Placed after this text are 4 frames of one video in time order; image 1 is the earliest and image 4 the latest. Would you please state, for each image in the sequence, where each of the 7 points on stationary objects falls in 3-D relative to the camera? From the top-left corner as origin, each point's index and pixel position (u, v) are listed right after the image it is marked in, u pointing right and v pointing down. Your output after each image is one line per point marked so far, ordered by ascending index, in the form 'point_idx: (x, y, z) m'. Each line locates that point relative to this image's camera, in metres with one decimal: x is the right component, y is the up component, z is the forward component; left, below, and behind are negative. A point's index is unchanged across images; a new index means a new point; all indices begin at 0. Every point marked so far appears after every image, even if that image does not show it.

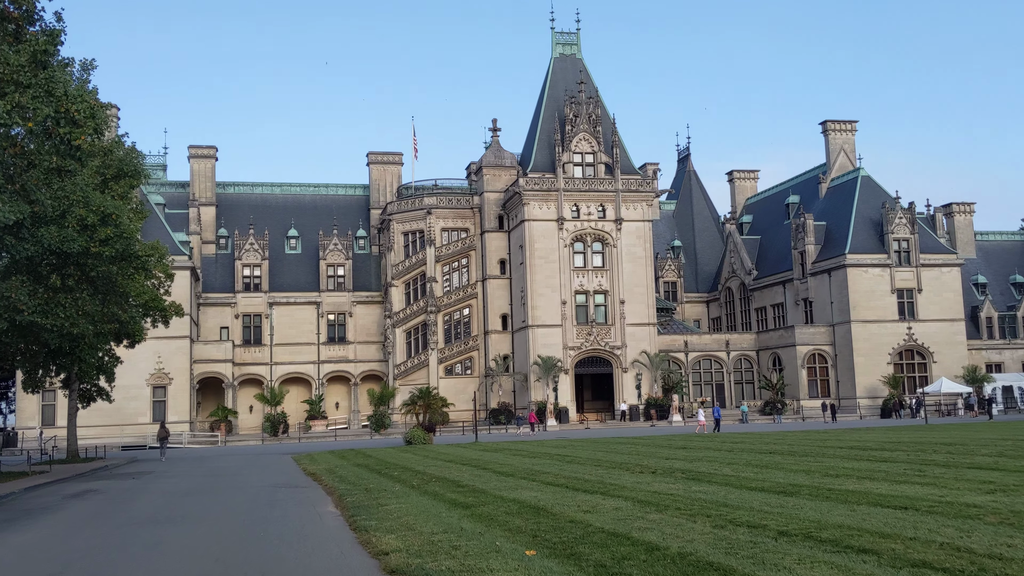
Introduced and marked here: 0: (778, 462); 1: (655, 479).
0: (+4.6, -3.0, +17.8) m
1: (+2.1, -2.8, +15.3) m
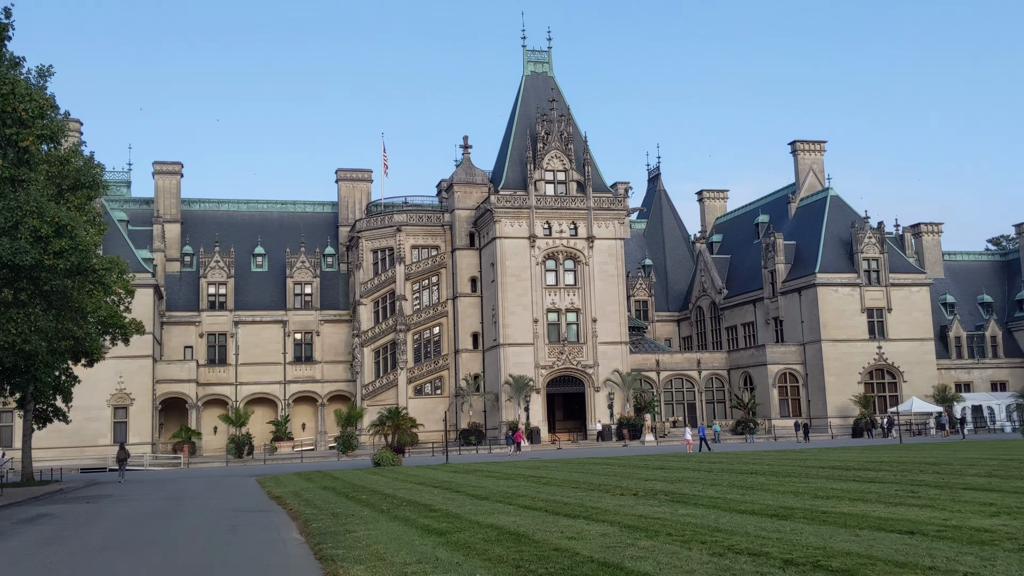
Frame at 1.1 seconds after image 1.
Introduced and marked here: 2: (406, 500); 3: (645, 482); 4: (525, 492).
0: (+4.2, -3.3, +17.2) m
1: (+1.8, -3.0, +14.6) m
2: (-1.8, -3.7, +17.6) m
3: (+2.5, -3.6, +19.0) m
4: (+0.3, -3.5, +17.5) m
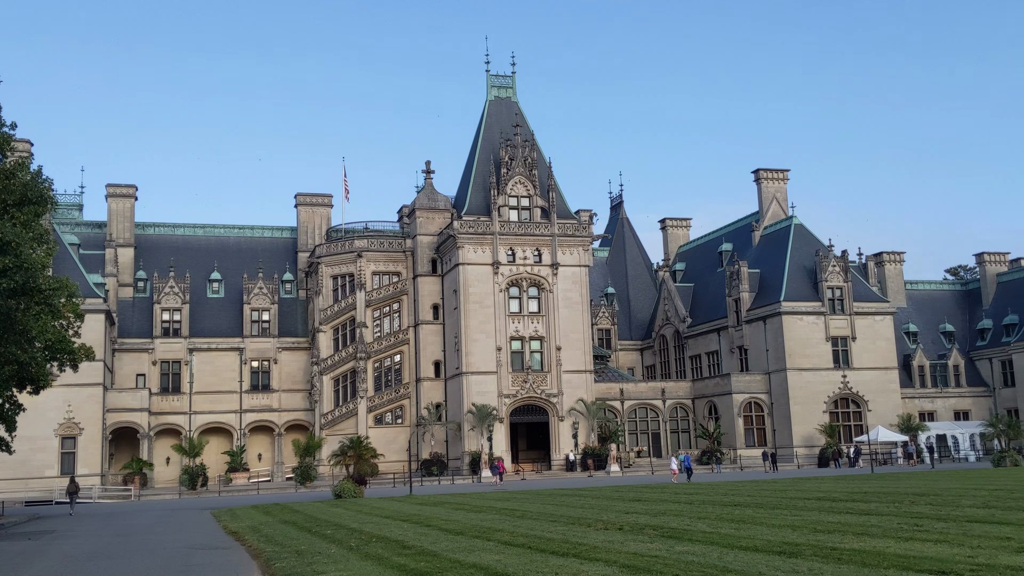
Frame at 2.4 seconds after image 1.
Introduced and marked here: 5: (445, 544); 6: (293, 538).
0: (+3.8, -3.6, +16.3) m
1: (+1.5, -3.3, +13.6) m
2: (-2.2, -4.0, +16.4) m
3: (+2.0, -4.0, +18.0) m
4: (-0.2, -3.9, +16.4) m
5: (-0.9, -3.5, +13.9) m
6: (-3.9, -4.5, +18.3) m
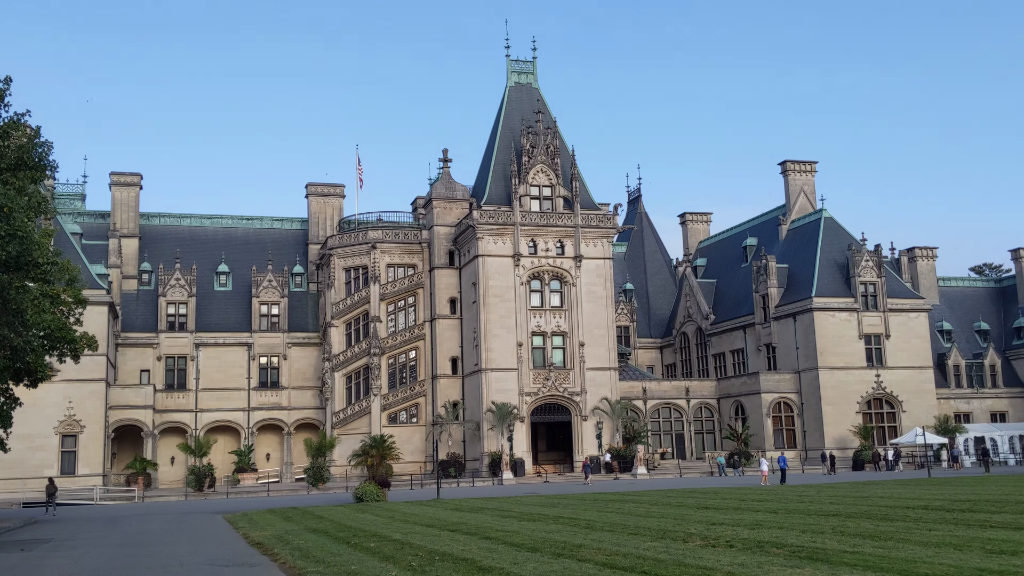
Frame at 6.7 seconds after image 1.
0: (+4.9, -3.3, +13.8) m
1: (+2.6, -2.9, +11.1) m
2: (-1.1, -3.6, +13.9) m
3: (+3.1, -3.6, +15.5) m
4: (+0.9, -3.5, +13.9) m
5: (+0.2, -3.1, +11.5) m
6: (-2.9, -4.1, +15.8) m
